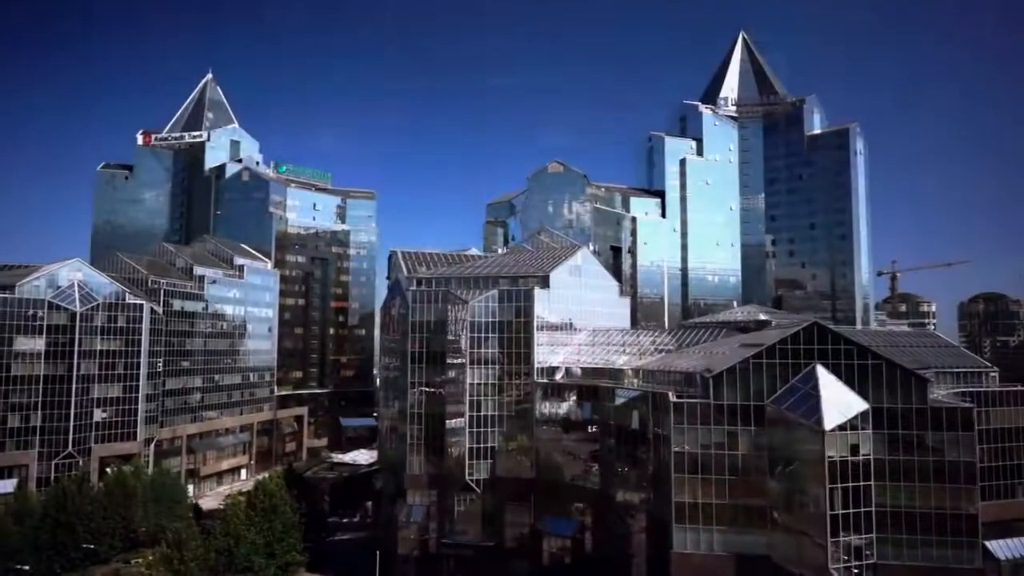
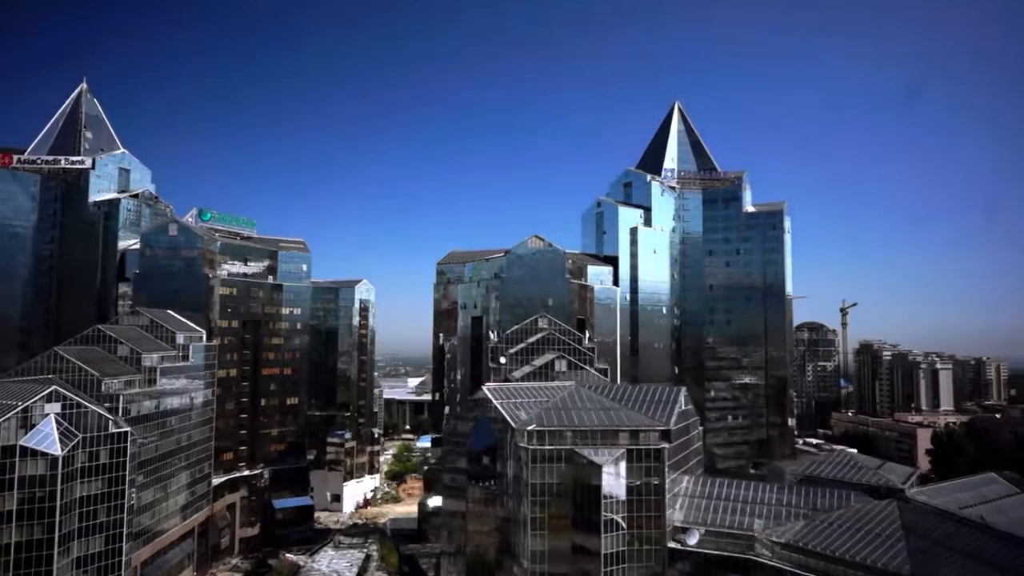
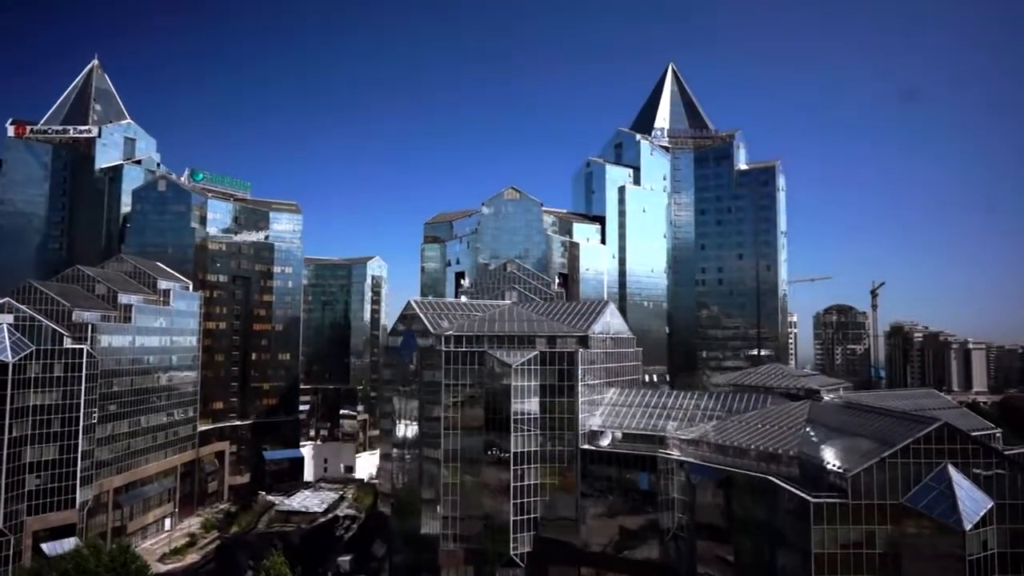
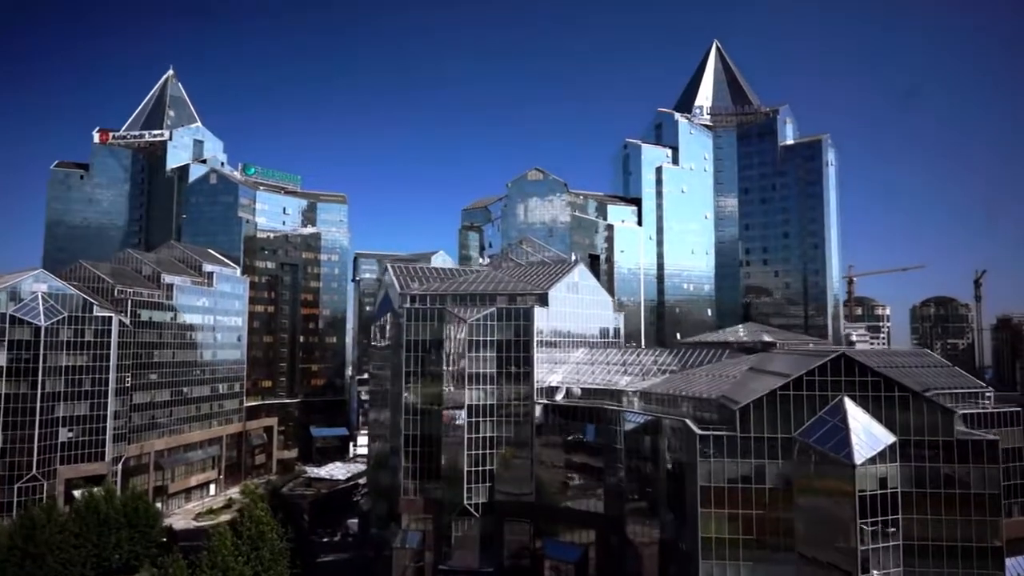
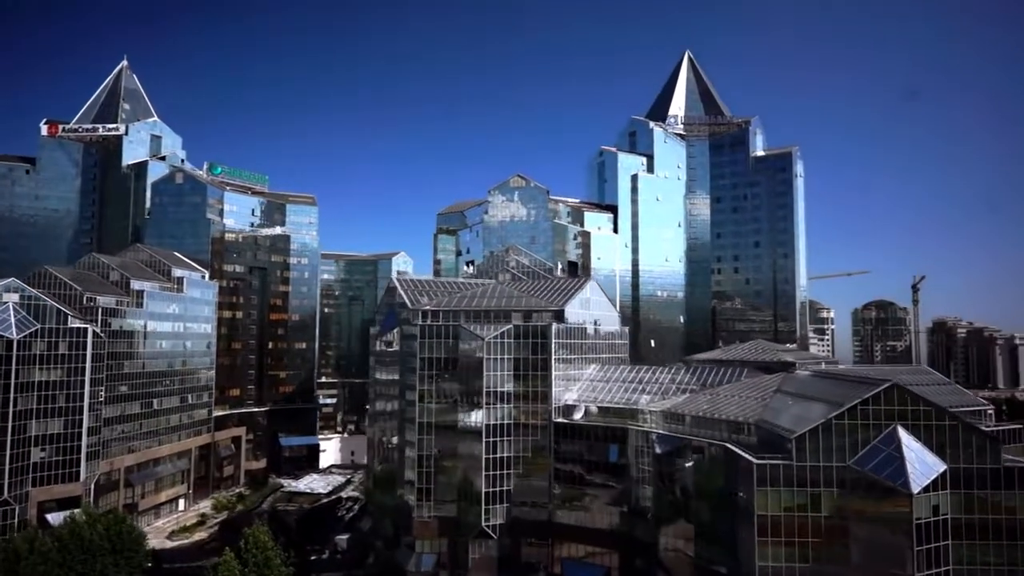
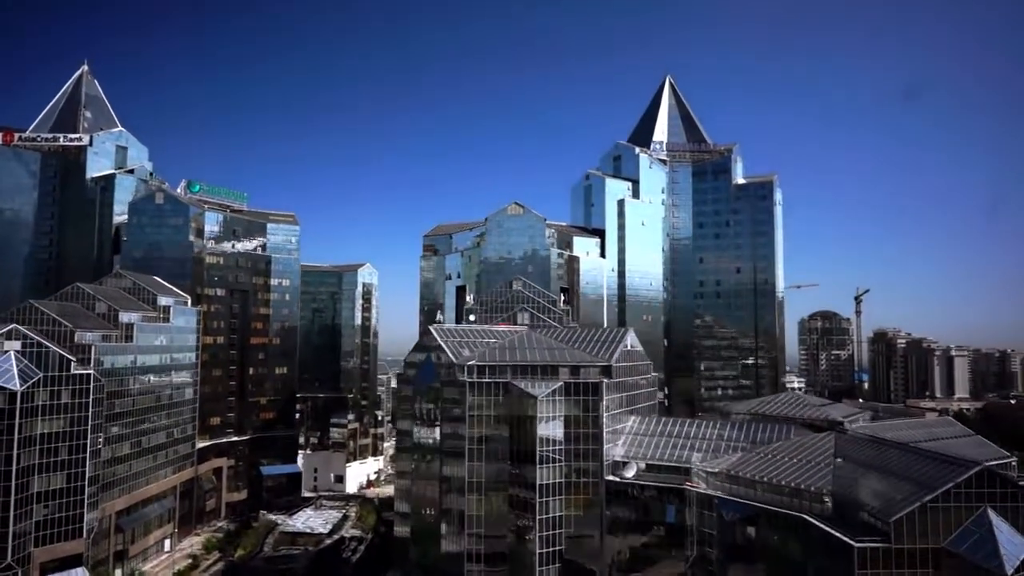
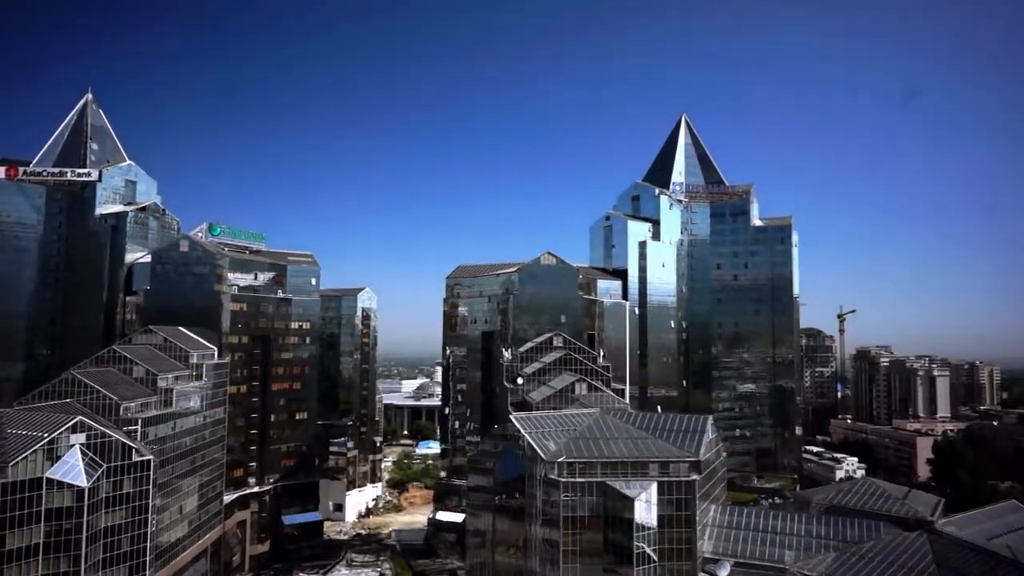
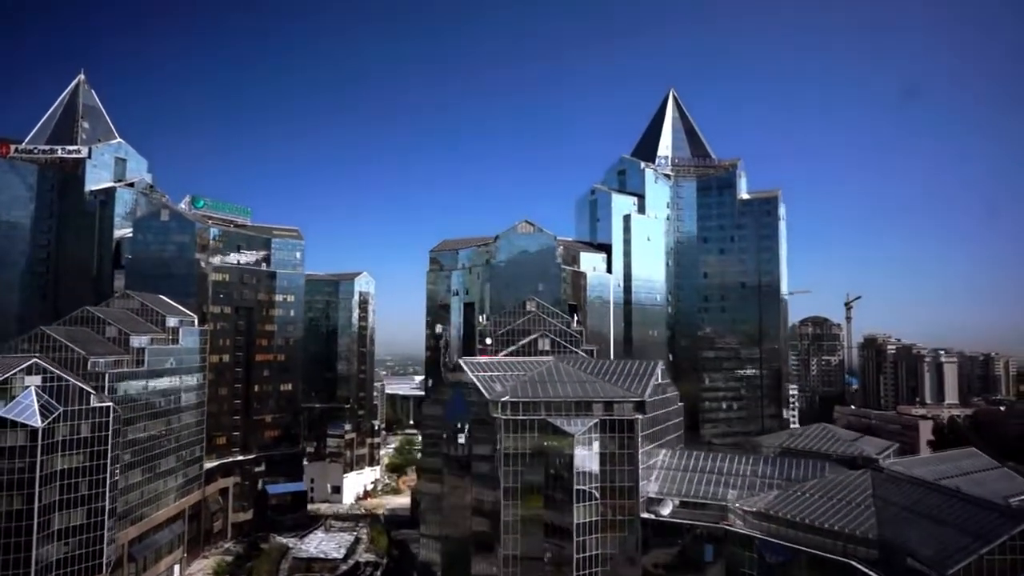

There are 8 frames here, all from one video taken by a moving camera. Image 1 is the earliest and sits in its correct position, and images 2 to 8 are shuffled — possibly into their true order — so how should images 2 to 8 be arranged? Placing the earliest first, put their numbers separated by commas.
4, 5, 3, 6, 8, 2, 7
